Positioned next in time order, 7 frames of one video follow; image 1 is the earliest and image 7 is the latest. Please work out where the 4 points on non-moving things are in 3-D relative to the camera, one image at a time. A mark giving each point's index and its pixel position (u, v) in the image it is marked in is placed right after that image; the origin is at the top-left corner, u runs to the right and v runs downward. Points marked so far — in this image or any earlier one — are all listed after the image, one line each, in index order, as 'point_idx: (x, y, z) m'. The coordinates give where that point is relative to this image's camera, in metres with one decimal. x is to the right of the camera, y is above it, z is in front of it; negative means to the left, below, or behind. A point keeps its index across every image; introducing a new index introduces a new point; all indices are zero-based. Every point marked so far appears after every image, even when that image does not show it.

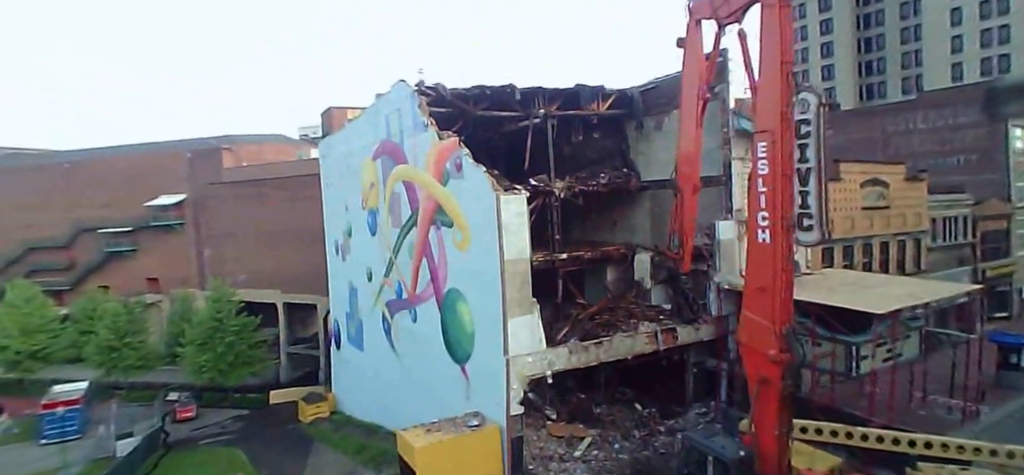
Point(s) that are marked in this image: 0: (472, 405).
0: (-0.8, -4.1, +13.2) m
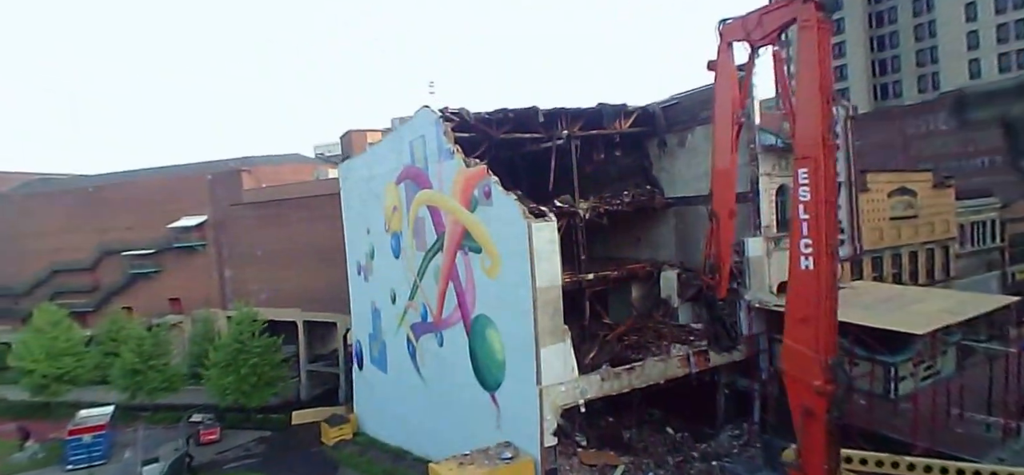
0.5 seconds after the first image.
0: (-0.1, -4.7, +13.0) m
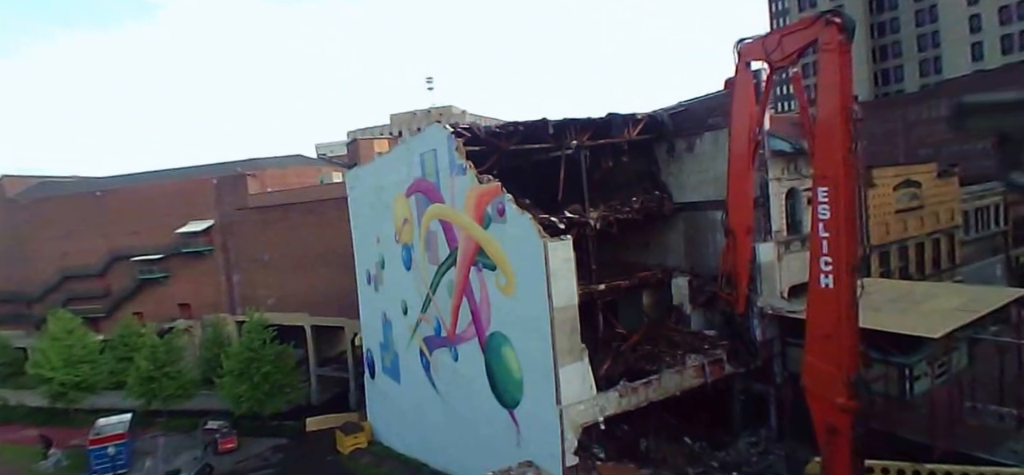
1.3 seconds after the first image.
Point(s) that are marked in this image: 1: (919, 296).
0: (+0.3, -5.0, +13.1) m
1: (+10.3, -1.5, +14.2) m
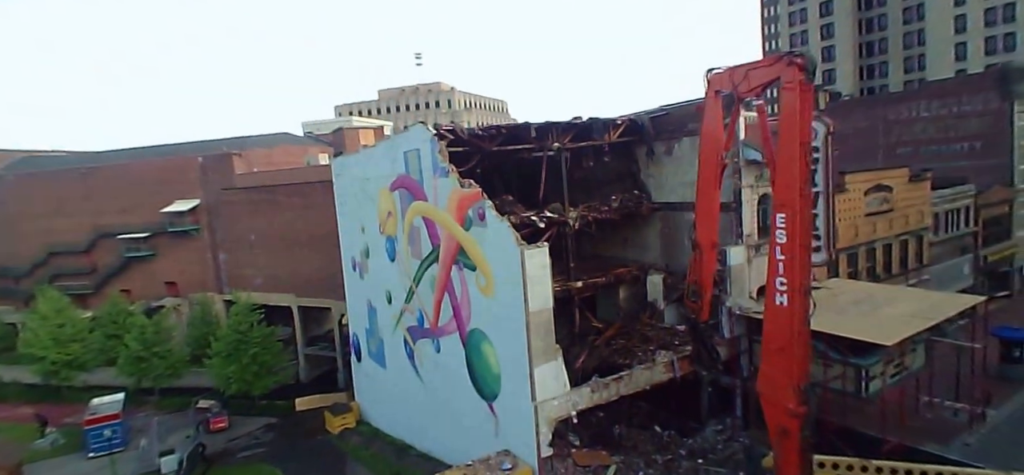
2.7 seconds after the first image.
0: (-0.2, -5.0, +13.8) m
1: (+9.8, -1.7, +14.9) m
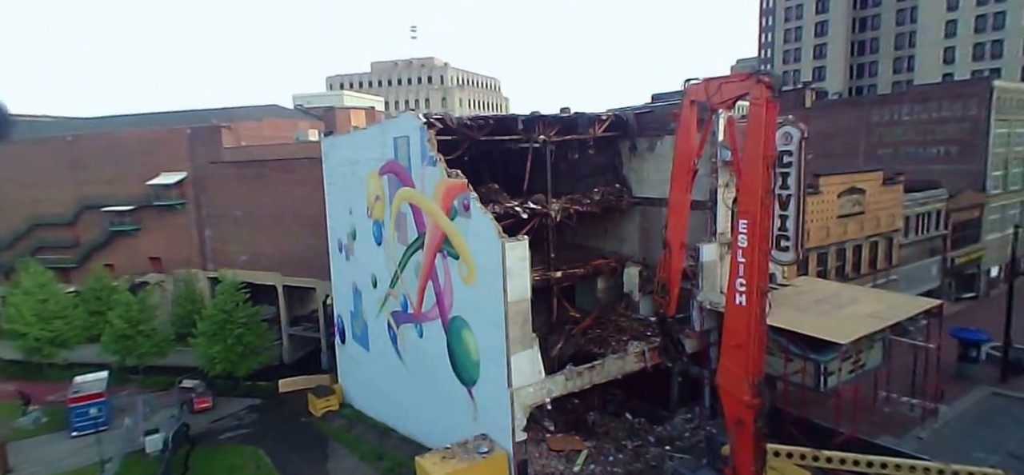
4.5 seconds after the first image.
0: (-0.9, -4.8, +14.4) m
1: (+9.3, -1.7, +15.6) m
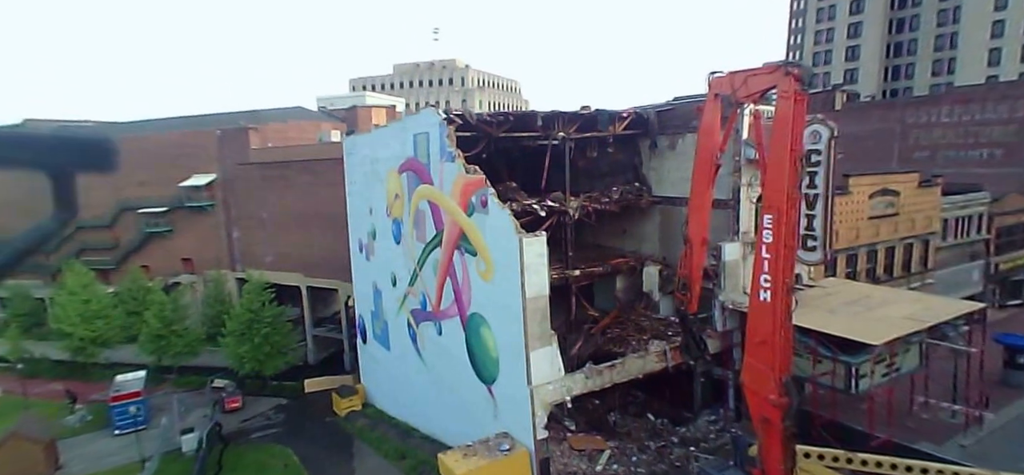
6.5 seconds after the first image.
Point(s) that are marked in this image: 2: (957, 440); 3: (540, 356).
0: (-0.4, -4.7, +14.3) m
1: (+9.8, -1.7, +15.2) m
2: (+10.8, -5.0, +13.7) m
3: (+0.6, -2.6, +12.5) m
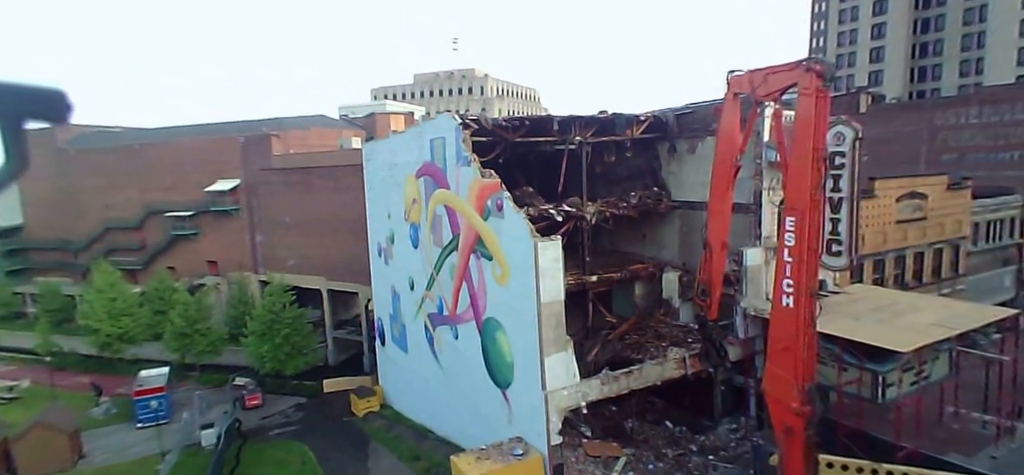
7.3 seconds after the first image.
0: (0.0, -4.8, +14.2) m
1: (+10.2, -1.9, +14.7) m
2: (+11.1, -5.1, +13.3) m
3: (+1.0, -2.7, +12.3) m
